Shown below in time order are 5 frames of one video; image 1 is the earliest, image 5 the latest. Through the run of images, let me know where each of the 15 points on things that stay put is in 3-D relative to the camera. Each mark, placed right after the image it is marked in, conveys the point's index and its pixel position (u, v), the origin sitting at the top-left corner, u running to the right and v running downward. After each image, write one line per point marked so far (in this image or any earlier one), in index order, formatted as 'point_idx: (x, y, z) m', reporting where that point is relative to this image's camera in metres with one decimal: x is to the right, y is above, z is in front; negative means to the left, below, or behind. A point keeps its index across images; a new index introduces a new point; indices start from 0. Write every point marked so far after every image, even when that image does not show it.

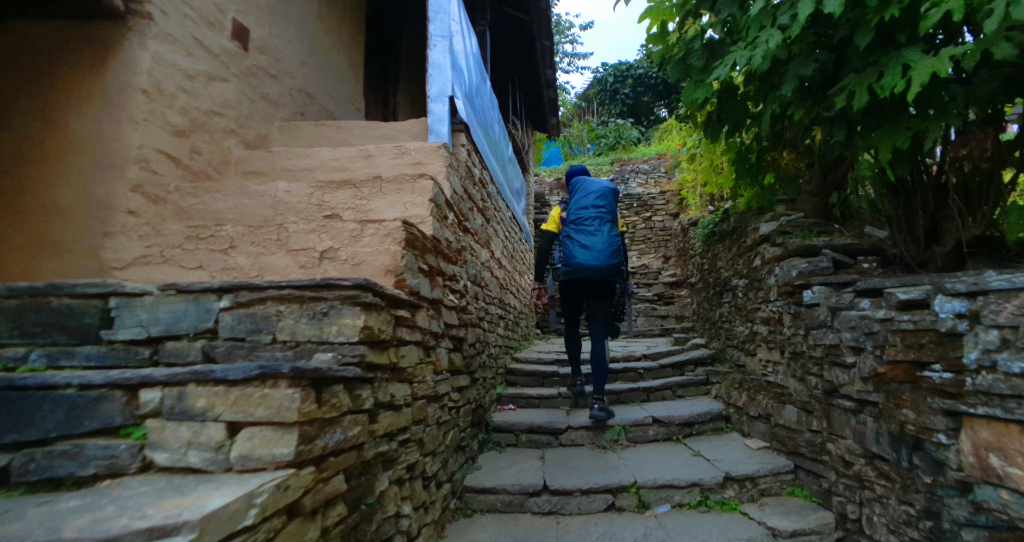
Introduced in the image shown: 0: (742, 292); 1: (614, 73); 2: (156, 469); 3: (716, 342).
0: (+2.0, -0.2, +4.2) m
1: (+3.7, +7.0, +17.0) m
2: (-0.9, -0.5, +1.2) m
3: (+2.1, -0.7, +5.0) m
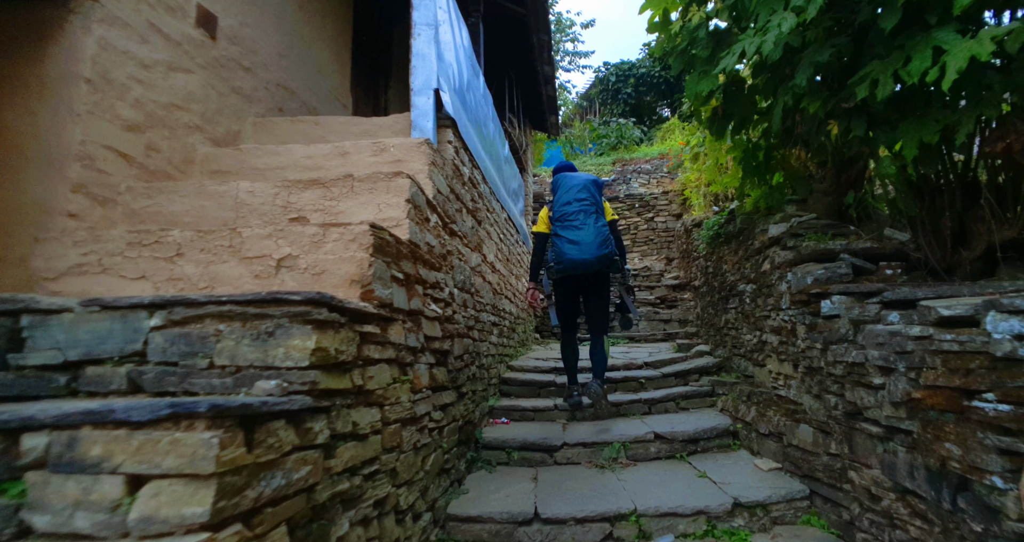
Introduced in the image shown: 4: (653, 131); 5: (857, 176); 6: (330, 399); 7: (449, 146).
0: (+2.0, -0.2, +3.9) m
1: (+3.7, +7.0, +16.8) m
2: (-1.0, -0.5, +1.0) m
3: (+2.1, -0.8, +4.7) m
4: (+4.8, +4.7, +16.2) m
5: (+2.5, +0.7, +3.5) m
6: (-0.6, -0.4, +1.5) m
7: (-0.4, +0.8, +3.1) m
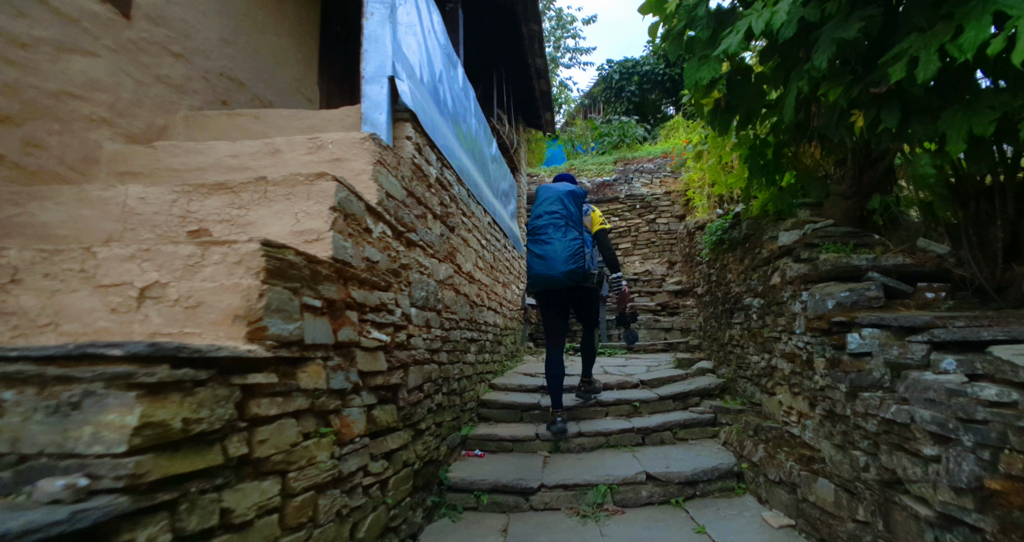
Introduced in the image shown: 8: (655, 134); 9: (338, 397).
0: (+1.8, -0.3, +3.5) m
1: (+3.7, +6.9, +16.3) m
2: (-1.2, -0.6, +0.5) m
3: (+1.9, -0.9, +4.3) m
4: (+4.8, +4.6, +15.7) m
5: (+2.4, +0.6, +3.1) m
6: (-0.8, -0.5, +1.1) m
7: (-0.6, +0.7, +2.7) m
8: (+4.7, +4.5, +15.6) m
9: (-0.6, -0.5, +1.8) m
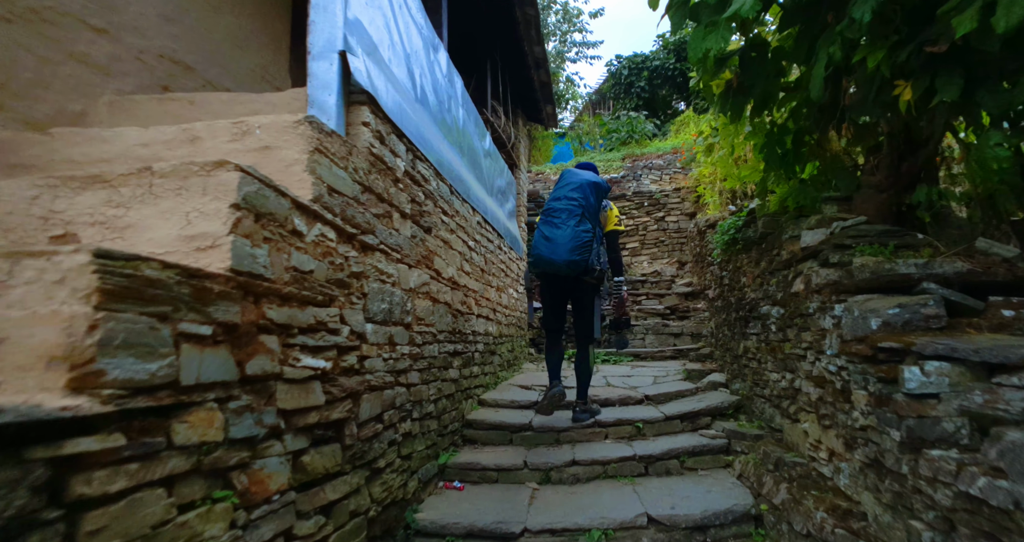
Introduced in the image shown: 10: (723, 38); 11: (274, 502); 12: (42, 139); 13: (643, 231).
0: (+1.7, -0.4, +3.1) m
1: (+3.8, +6.9, +15.8) m
2: (-1.3, -0.7, +0.2) m
3: (+1.8, -0.9, +3.8) m
4: (+4.9, +4.6, +15.2) m
5: (+2.3, +0.6, +2.6) m
6: (-0.9, -0.5, +0.7) m
7: (-0.7, +0.7, +2.3) m
8: (+4.8, +4.5, +15.1) m
9: (-0.8, -0.5, +1.4) m
10: (+0.9, +1.0, +2.1) m
11: (-0.7, -0.7, +1.5) m
12: (-1.9, +0.5, +1.9) m
13: (+2.8, +0.8, +10.1) m
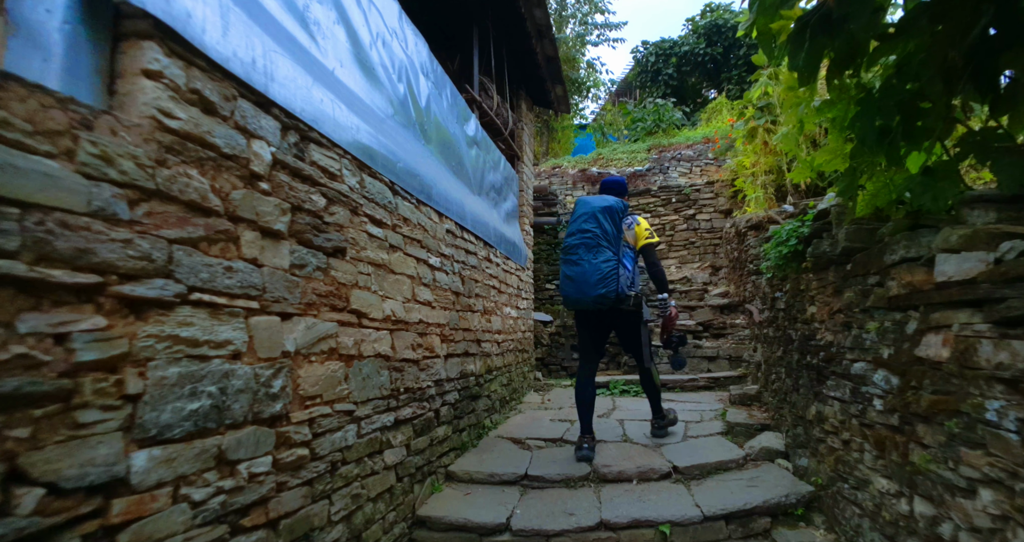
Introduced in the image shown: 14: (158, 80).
0: (+1.5, -0.5, +1.9) m
1: (+4.3, +6.9, +14.4) m
2: (-1.7, -0.9, -0.8) m
3: (+1.7, -1.1, +2.7) m
4: (+5.3, +4.6, +13.8) m
5: (+2.0, +0.4, +1.4) m
6: (-1.2, -0.8, -0.3) m
7: (-0.9, +0.5, +1.3) m
8: (+5.2, +4.4, +13.7) m
9: (-1.1, -0.7, +0.4) m
10: (+0.7, +0.8, +1.0) m
11: (-1.0, -0.9, +0.4) m
12: (-2.1, +0.3, +0.9) m
13: (+2.9, +0.7, +8.8) m
14: (-0.9, +0.5, +1.3) m
